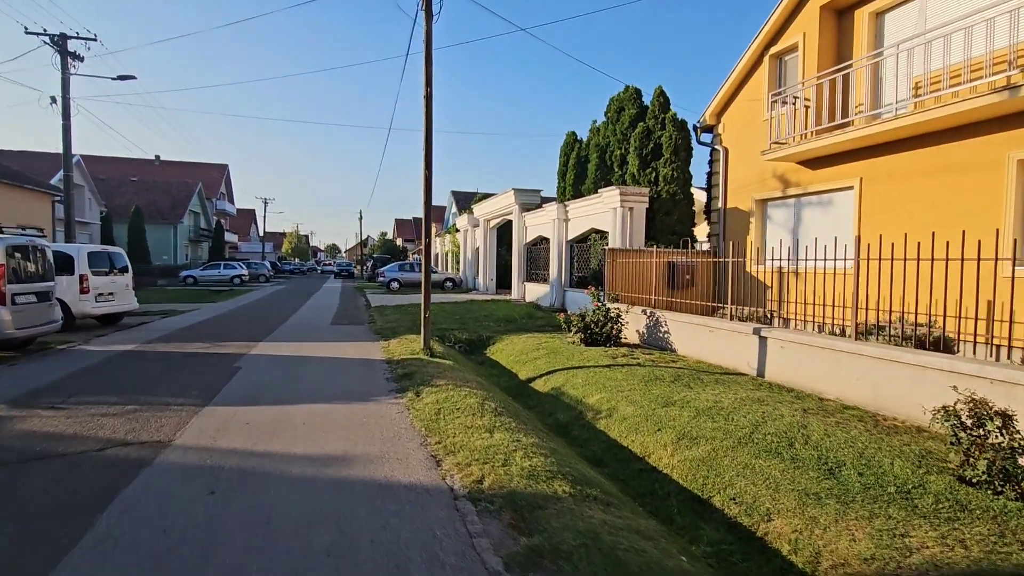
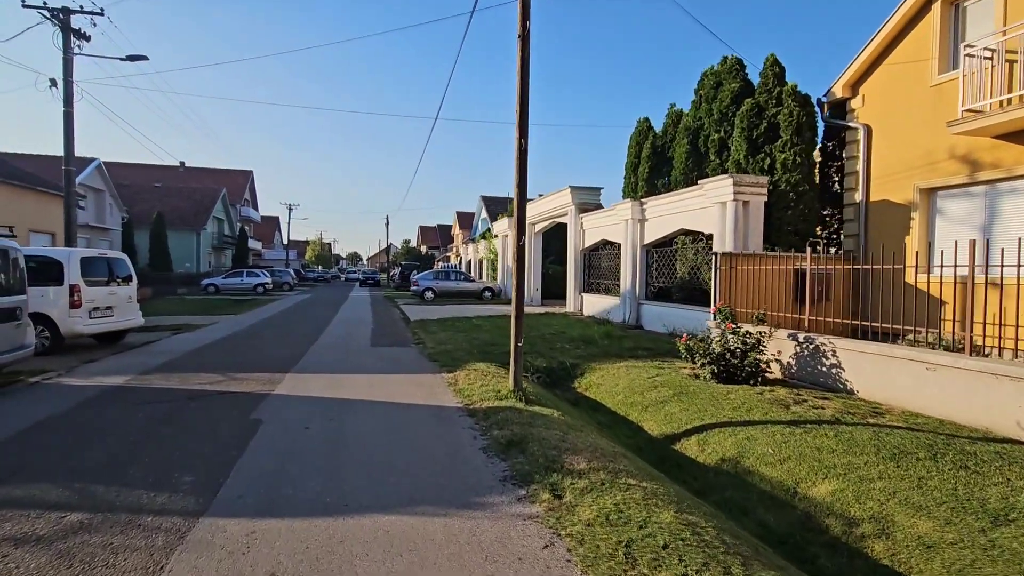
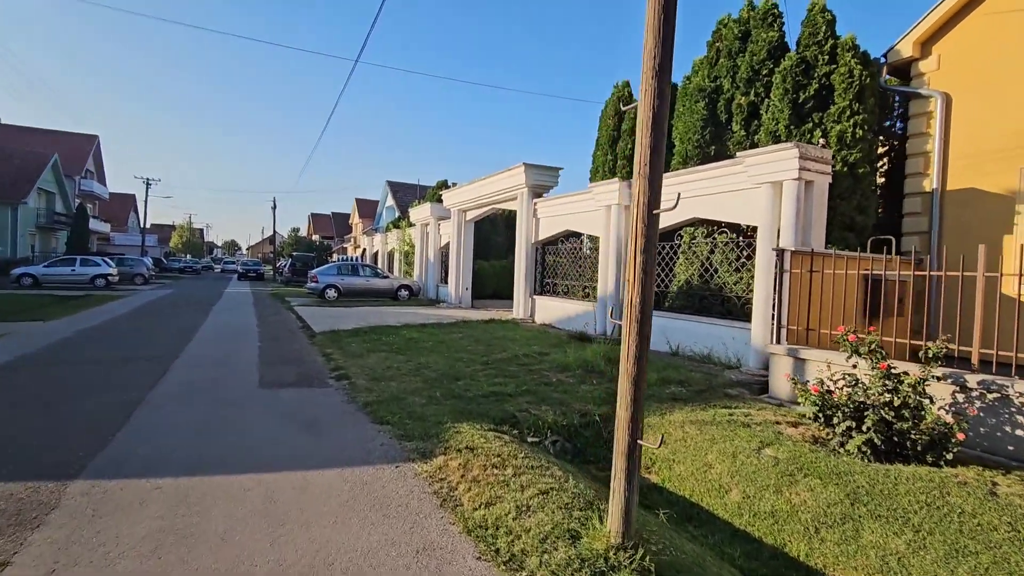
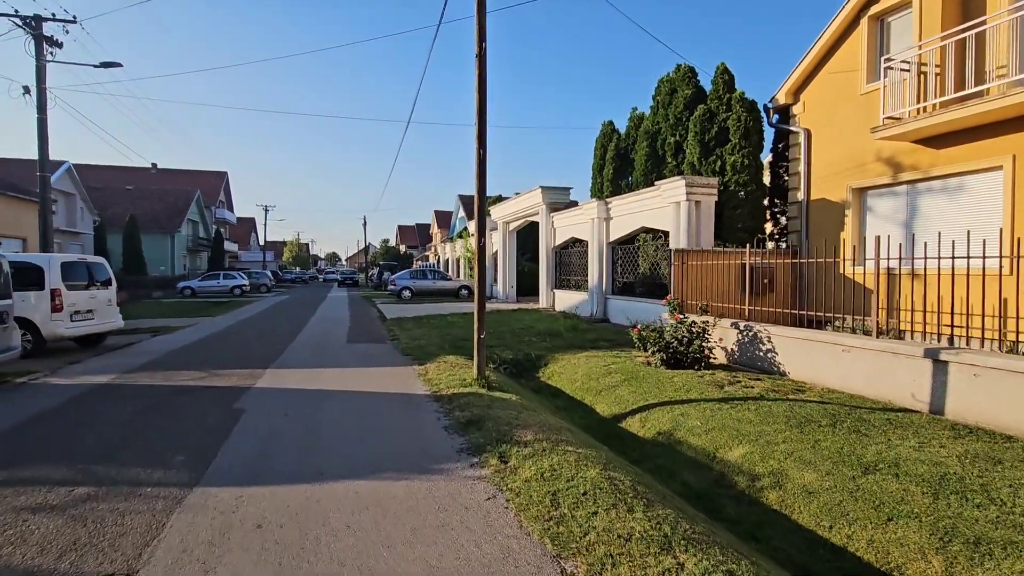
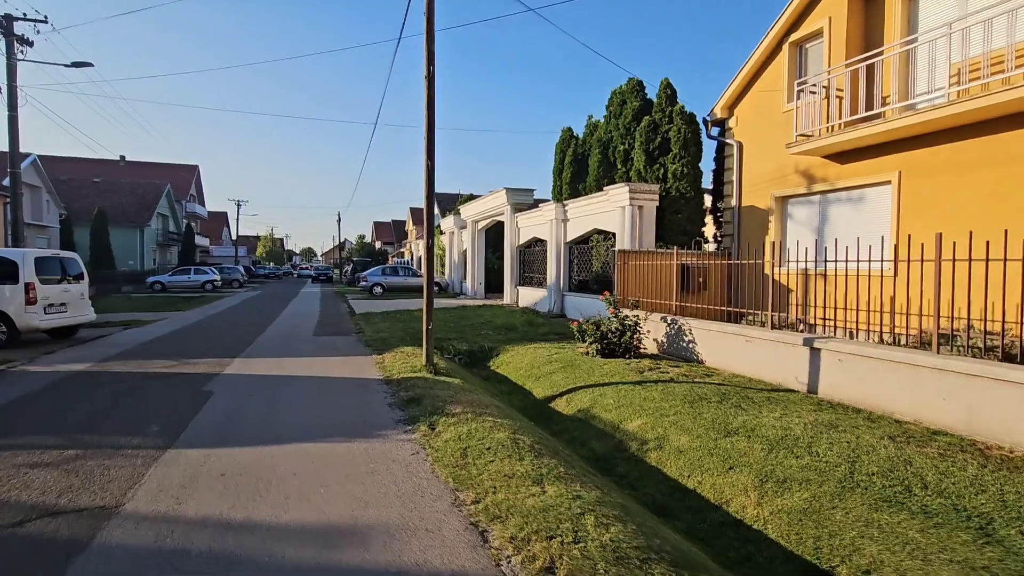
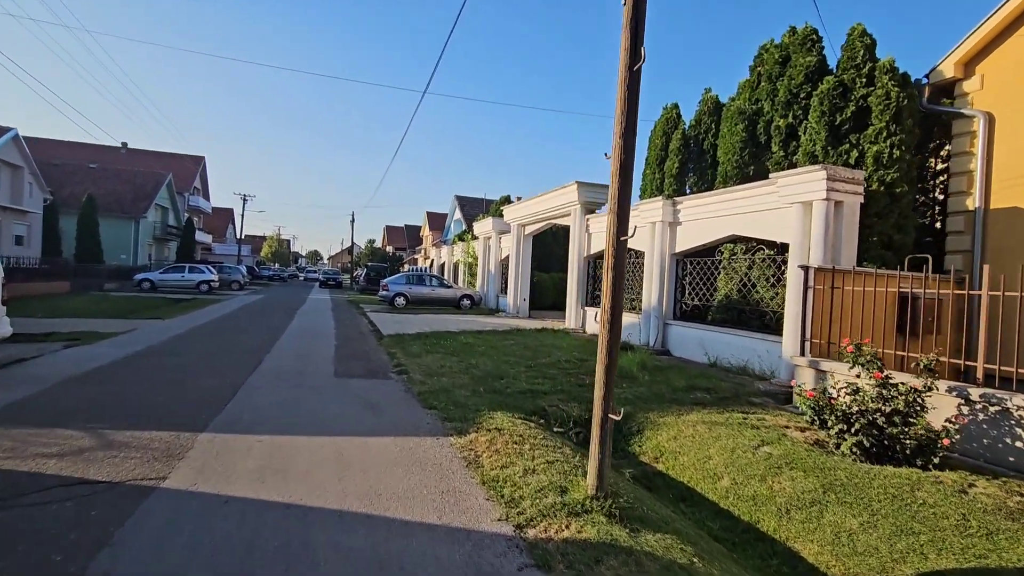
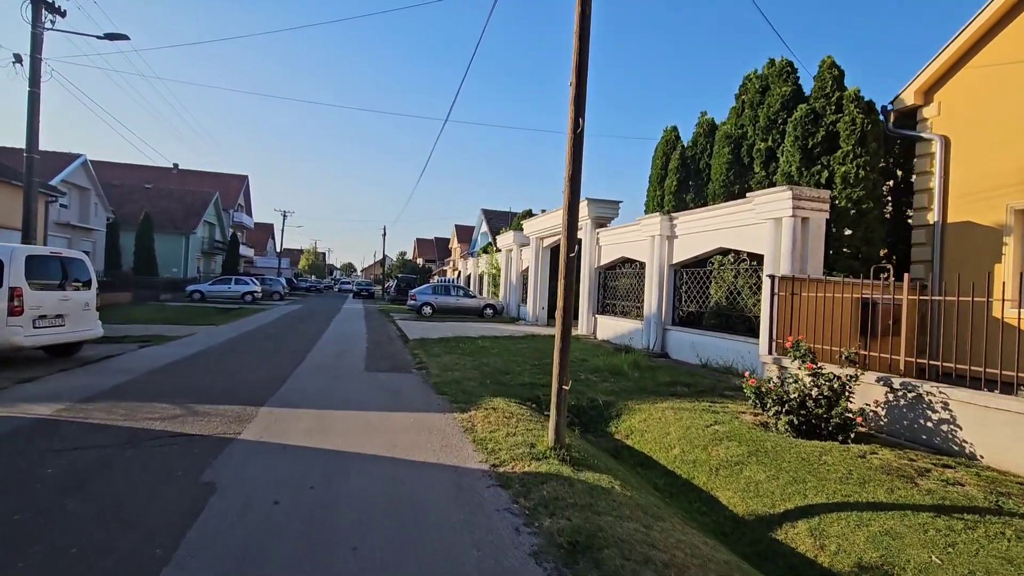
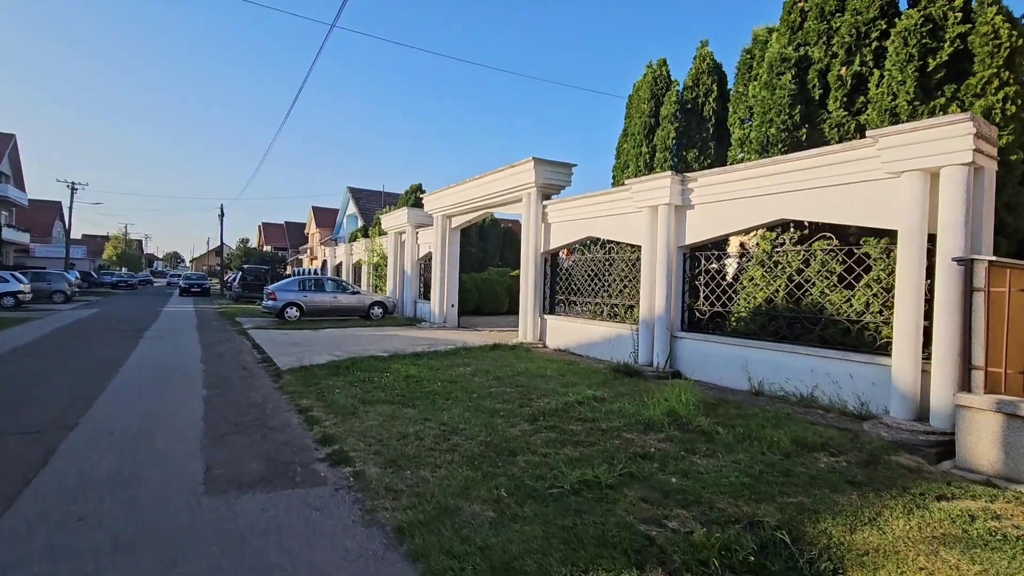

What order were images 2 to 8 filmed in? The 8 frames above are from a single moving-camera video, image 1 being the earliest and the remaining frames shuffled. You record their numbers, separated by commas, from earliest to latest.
5, 4, 2, 7, 6, 3, 8
